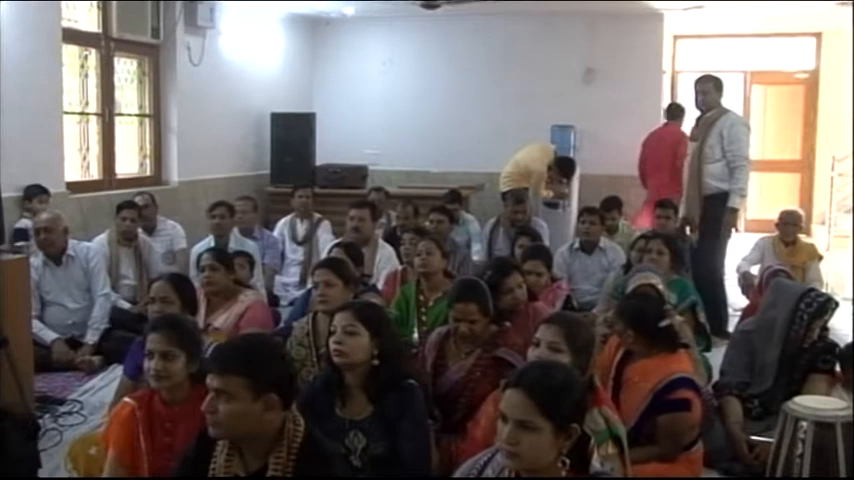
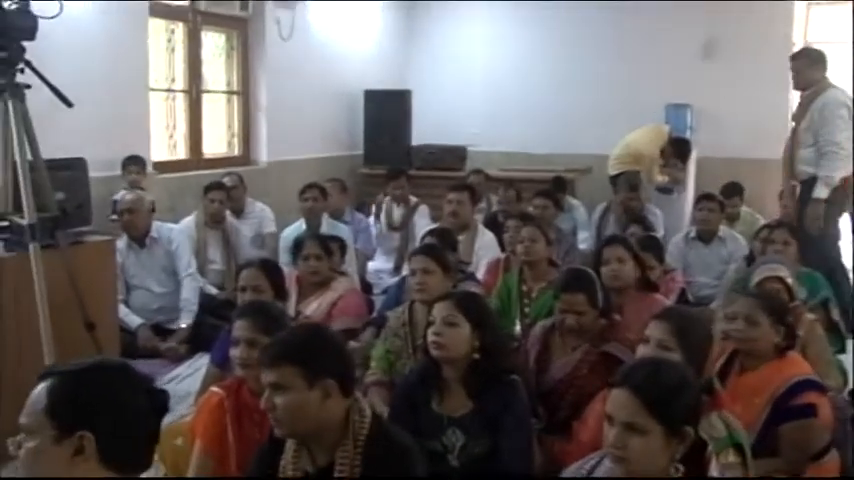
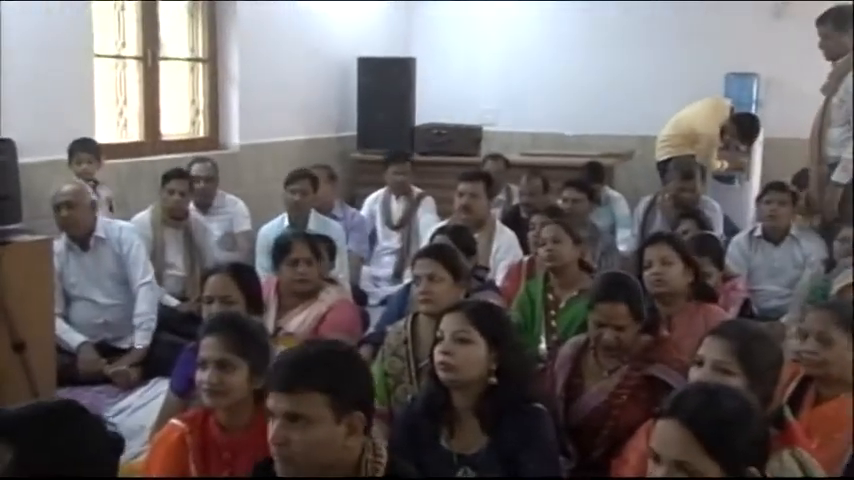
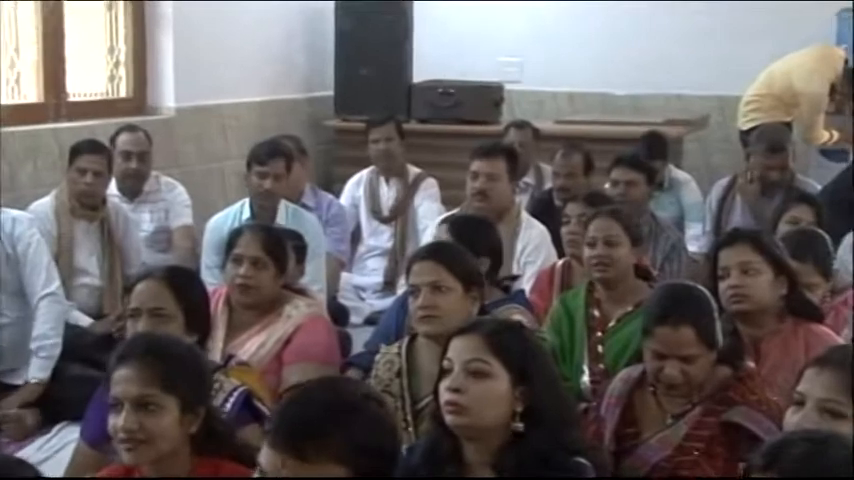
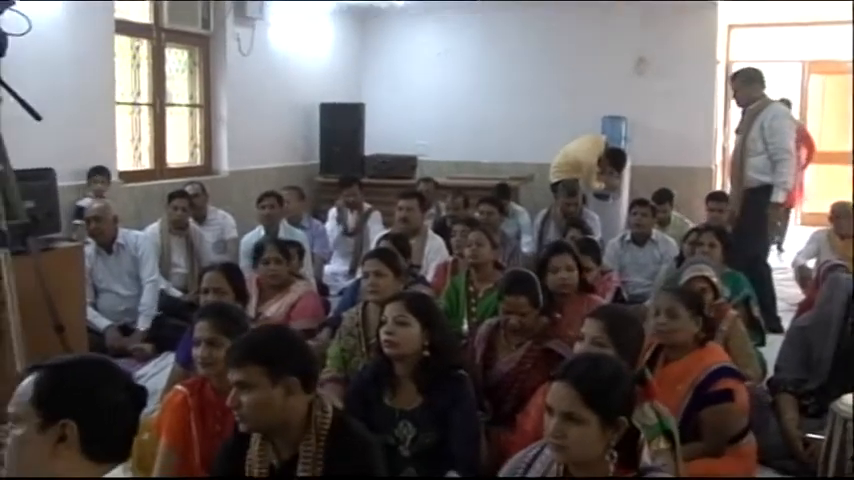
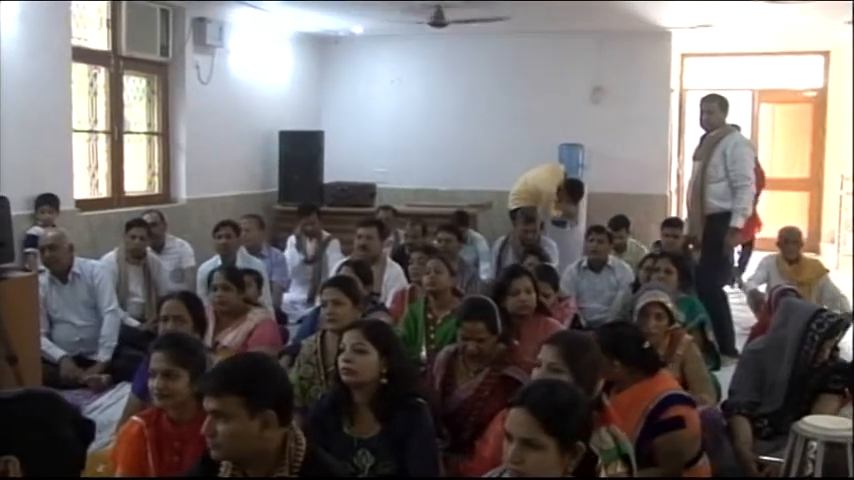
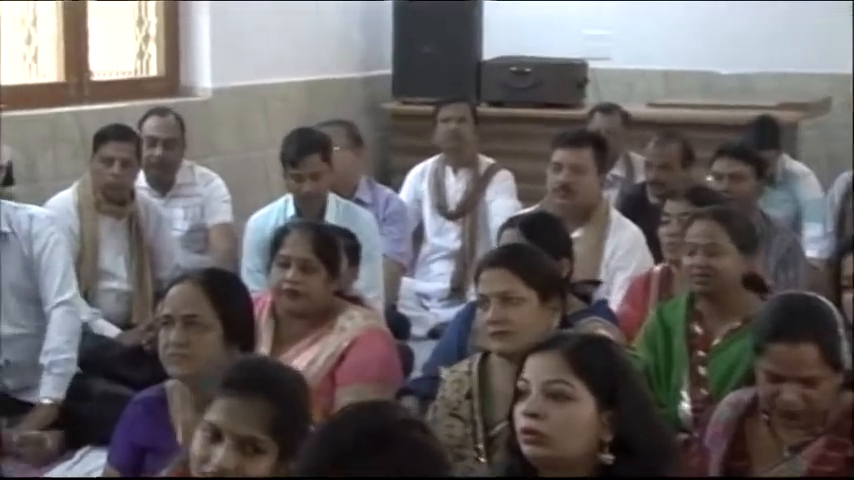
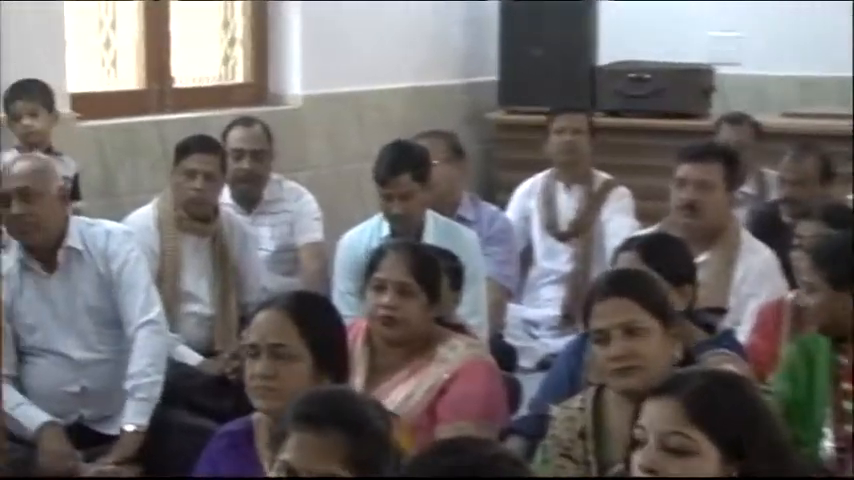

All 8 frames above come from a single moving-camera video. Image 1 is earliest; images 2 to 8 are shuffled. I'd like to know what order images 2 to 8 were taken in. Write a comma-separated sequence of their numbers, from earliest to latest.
6, 5, 2, 3, 4, 7, 8
